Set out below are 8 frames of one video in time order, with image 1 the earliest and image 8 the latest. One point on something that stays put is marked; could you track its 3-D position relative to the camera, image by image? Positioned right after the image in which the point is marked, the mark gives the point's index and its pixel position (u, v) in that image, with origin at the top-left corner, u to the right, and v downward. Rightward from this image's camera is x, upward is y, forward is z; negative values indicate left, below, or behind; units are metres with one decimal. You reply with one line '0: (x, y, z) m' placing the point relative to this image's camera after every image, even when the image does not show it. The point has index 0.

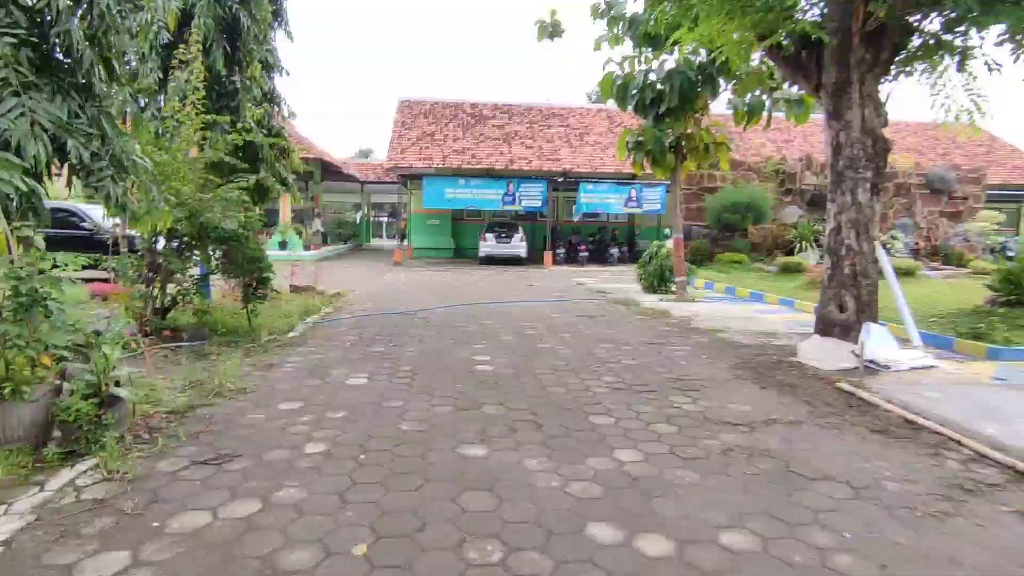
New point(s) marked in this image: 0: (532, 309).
0: (+0.3, -0.3, +8.5) m
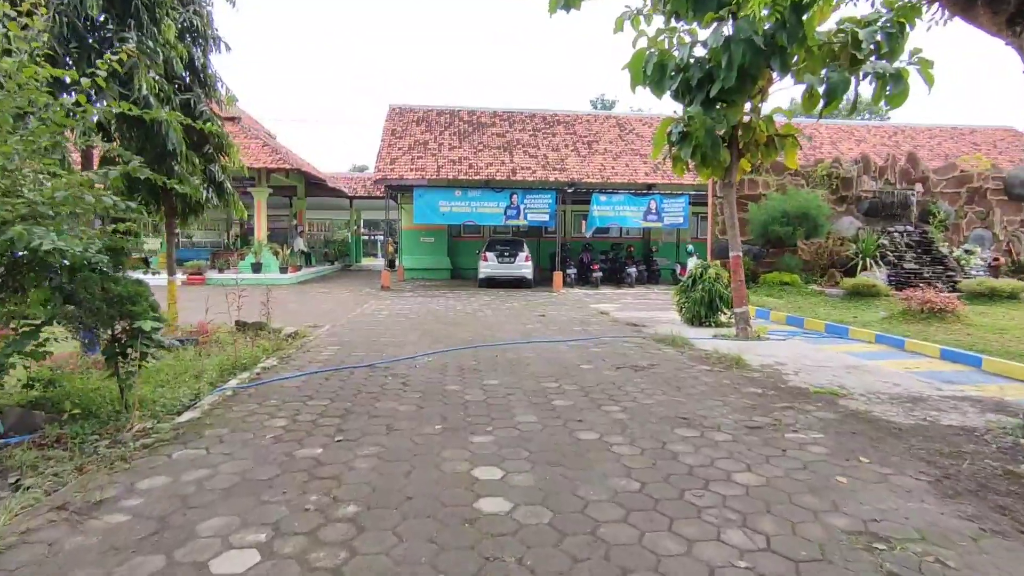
0: (+0.4, -0.7, +6.3) m
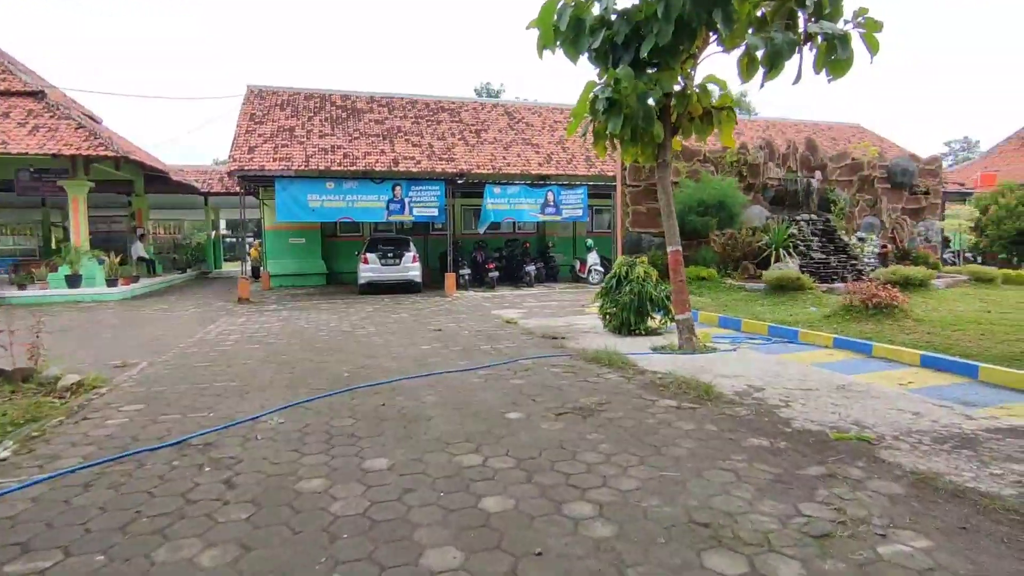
0: (-0.4, -0.9, +4.5) m
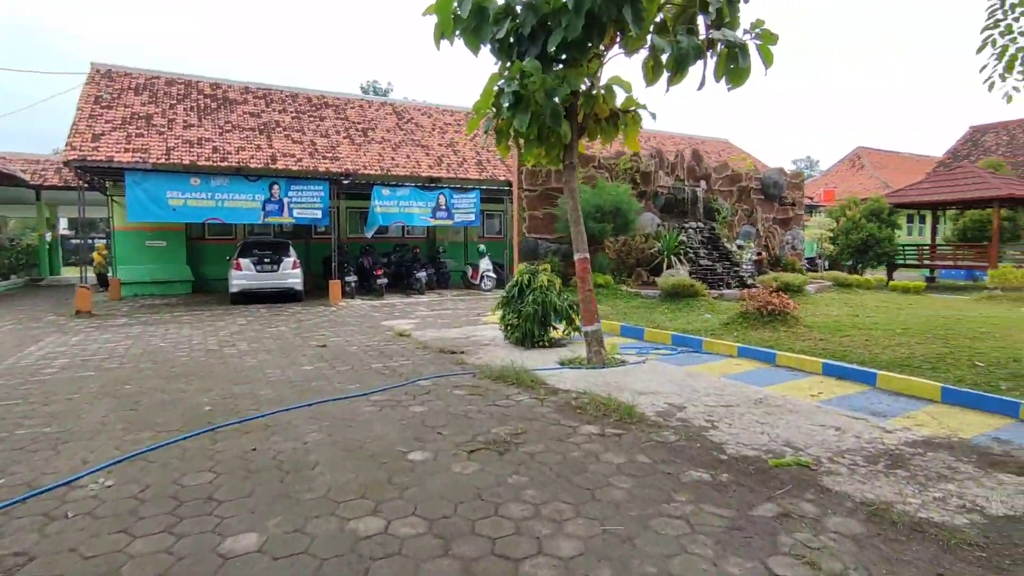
0: (-1.0, -1.0, +3.8) m
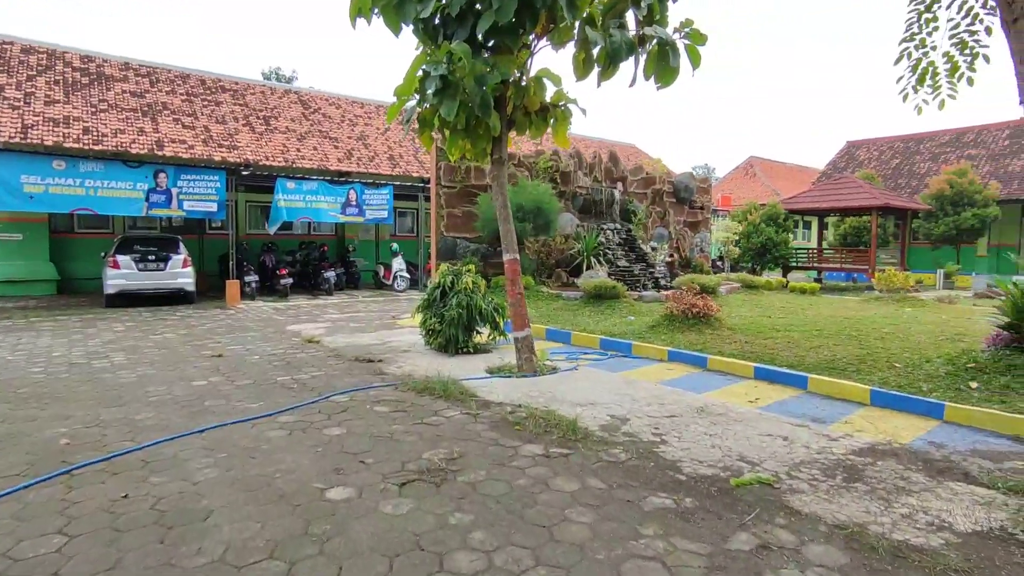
0: (-1.4, -1.0, +3.1) m
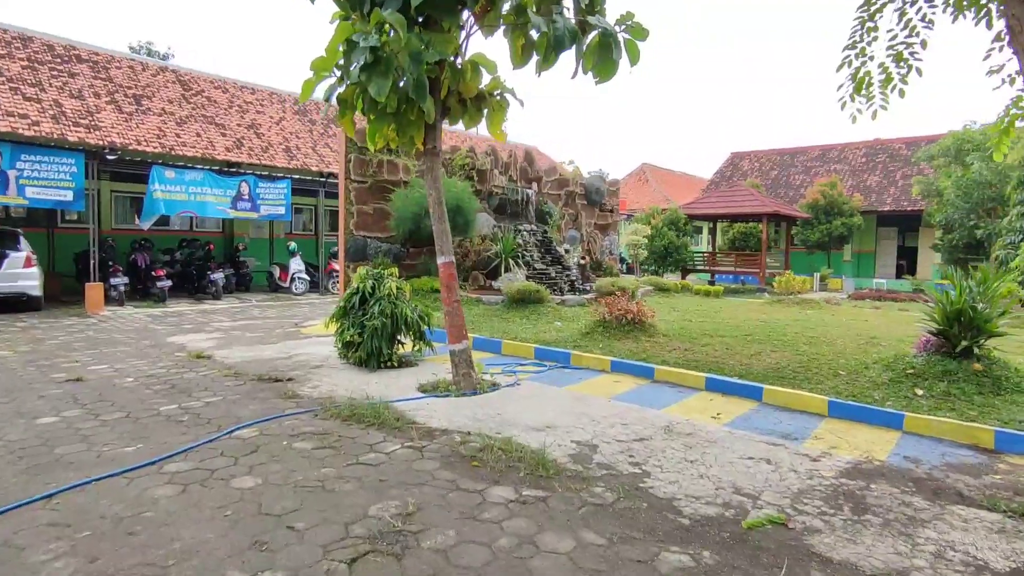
0: (-1.5, -1.1, +2.3) m
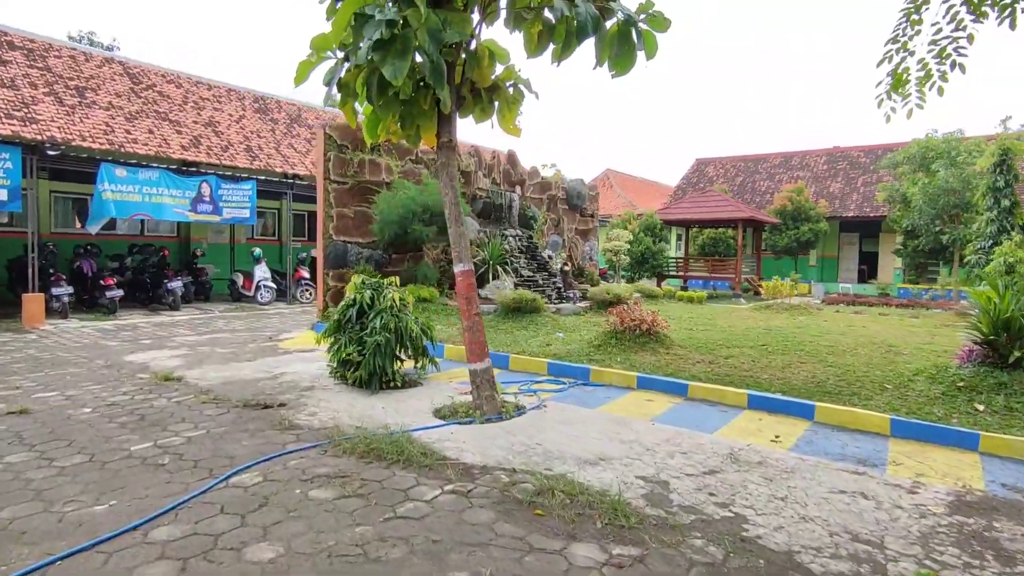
0: (-1.0, -1.1, +1.6) m
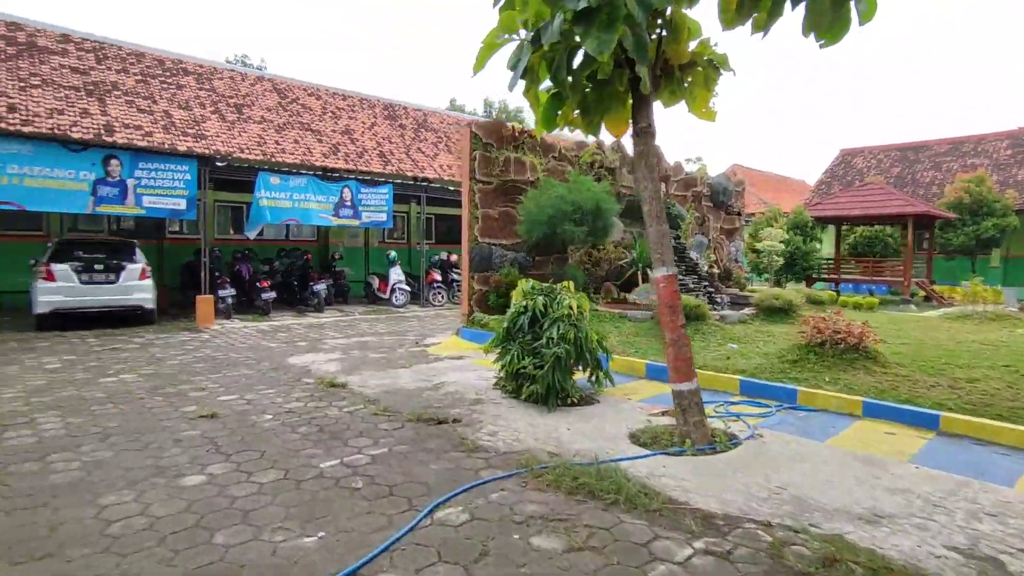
0: (-0.2, -1.2, +1.2) m
